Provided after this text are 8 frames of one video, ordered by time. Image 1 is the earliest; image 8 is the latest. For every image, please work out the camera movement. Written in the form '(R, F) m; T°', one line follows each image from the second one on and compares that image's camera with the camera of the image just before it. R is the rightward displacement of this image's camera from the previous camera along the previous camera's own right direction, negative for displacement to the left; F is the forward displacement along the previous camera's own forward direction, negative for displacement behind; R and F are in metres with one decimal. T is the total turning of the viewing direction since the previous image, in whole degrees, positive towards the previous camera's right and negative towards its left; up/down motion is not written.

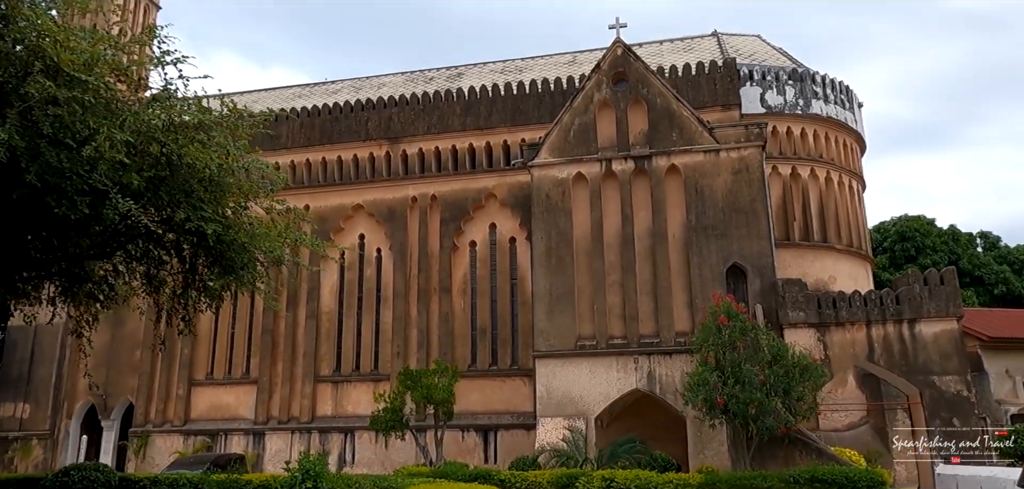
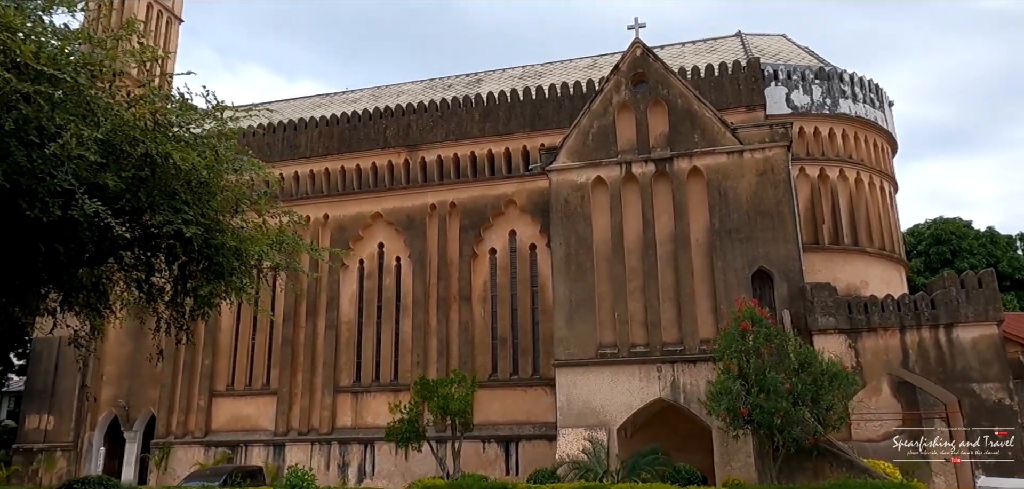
(+0.2, +0.3) m; -2°
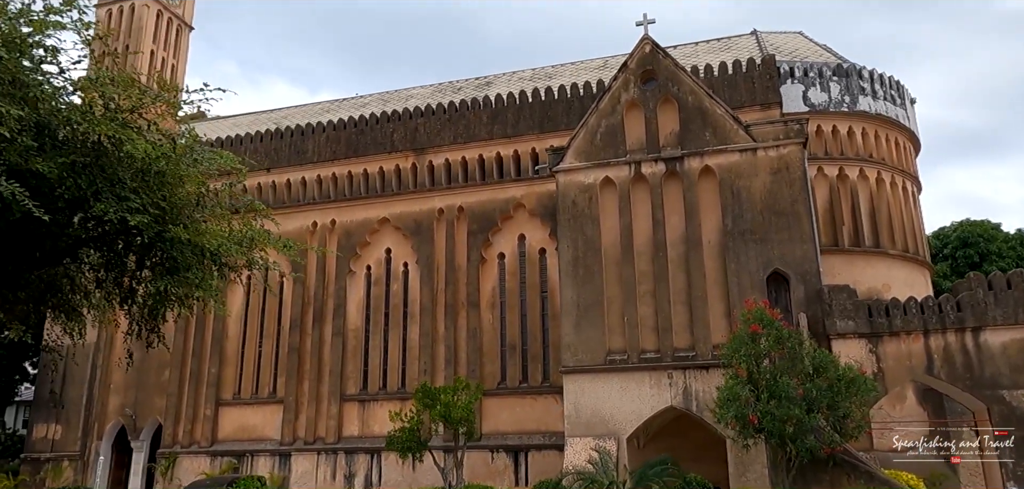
(+0.3, +0.4) m; -2°
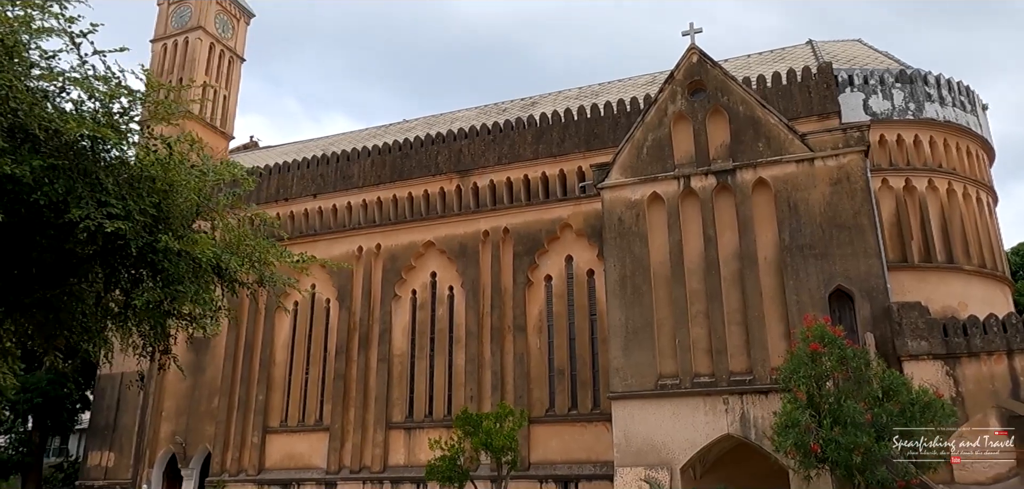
(+0.2, +0.5) m; -4°
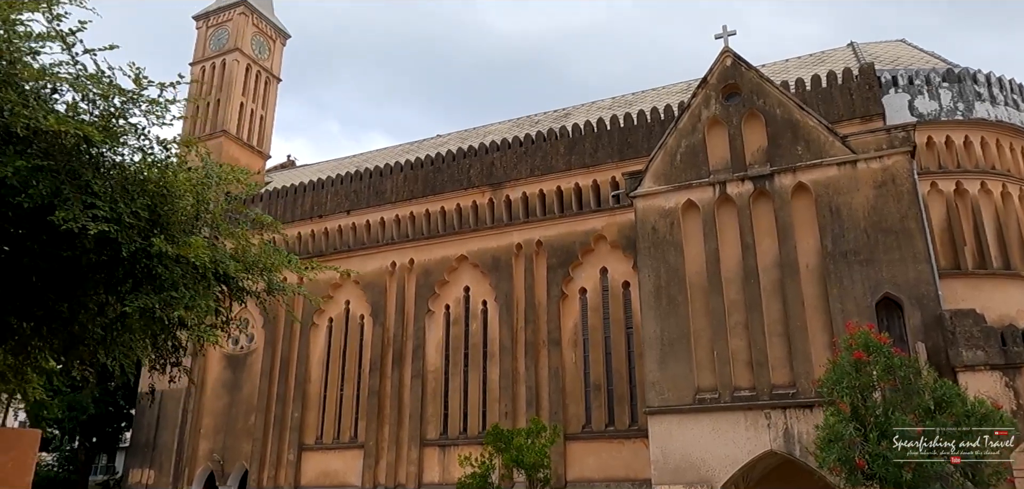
(+0.2, +0.3) m; -3°
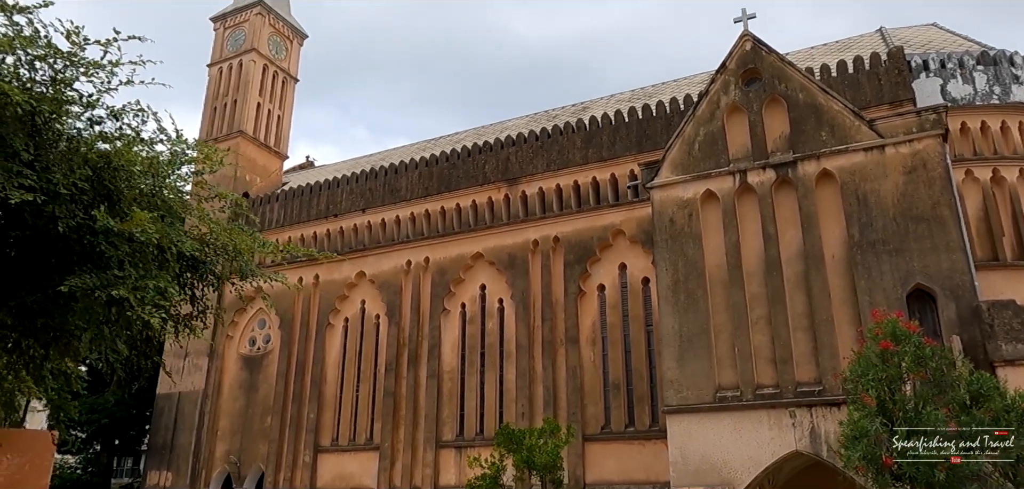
(+0.3, +0.4) m; -2°
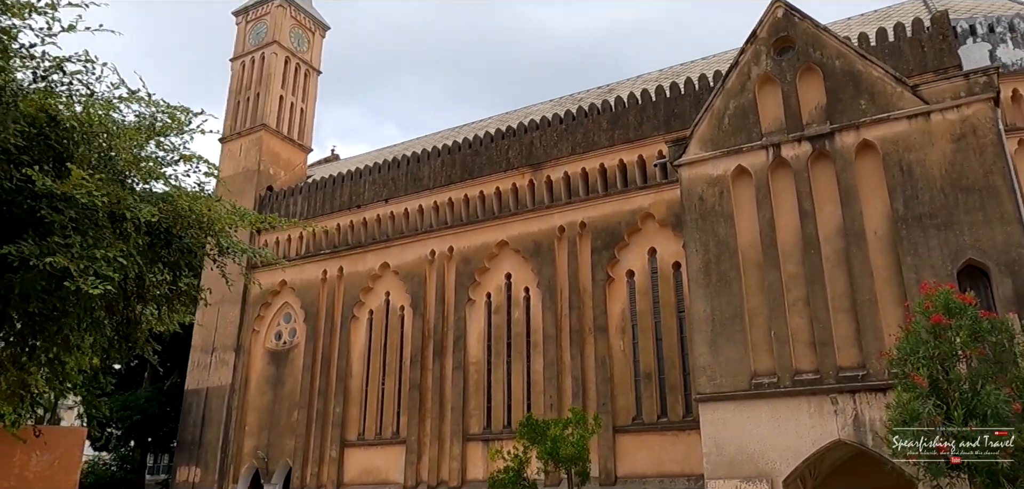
(+0.2, +0.5) m; -3°
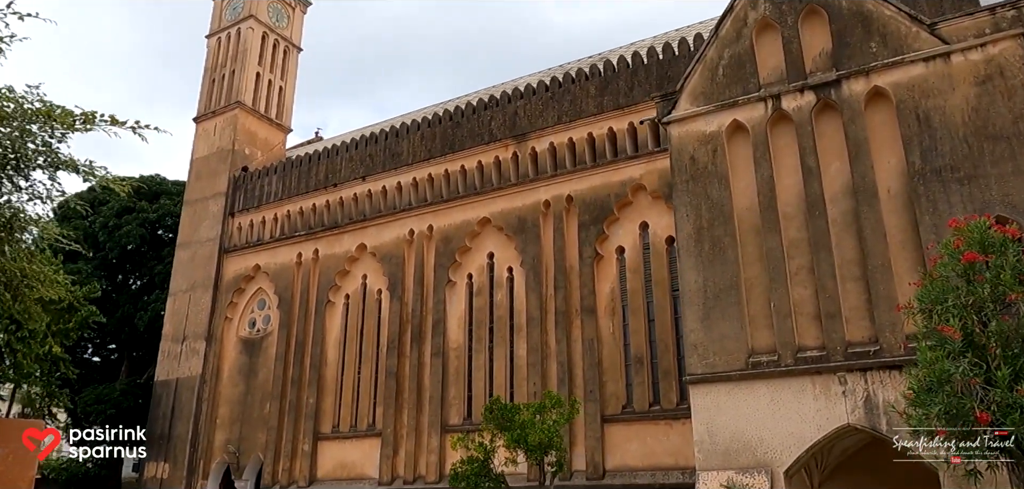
(+0.6, +1.2) m; -1°
